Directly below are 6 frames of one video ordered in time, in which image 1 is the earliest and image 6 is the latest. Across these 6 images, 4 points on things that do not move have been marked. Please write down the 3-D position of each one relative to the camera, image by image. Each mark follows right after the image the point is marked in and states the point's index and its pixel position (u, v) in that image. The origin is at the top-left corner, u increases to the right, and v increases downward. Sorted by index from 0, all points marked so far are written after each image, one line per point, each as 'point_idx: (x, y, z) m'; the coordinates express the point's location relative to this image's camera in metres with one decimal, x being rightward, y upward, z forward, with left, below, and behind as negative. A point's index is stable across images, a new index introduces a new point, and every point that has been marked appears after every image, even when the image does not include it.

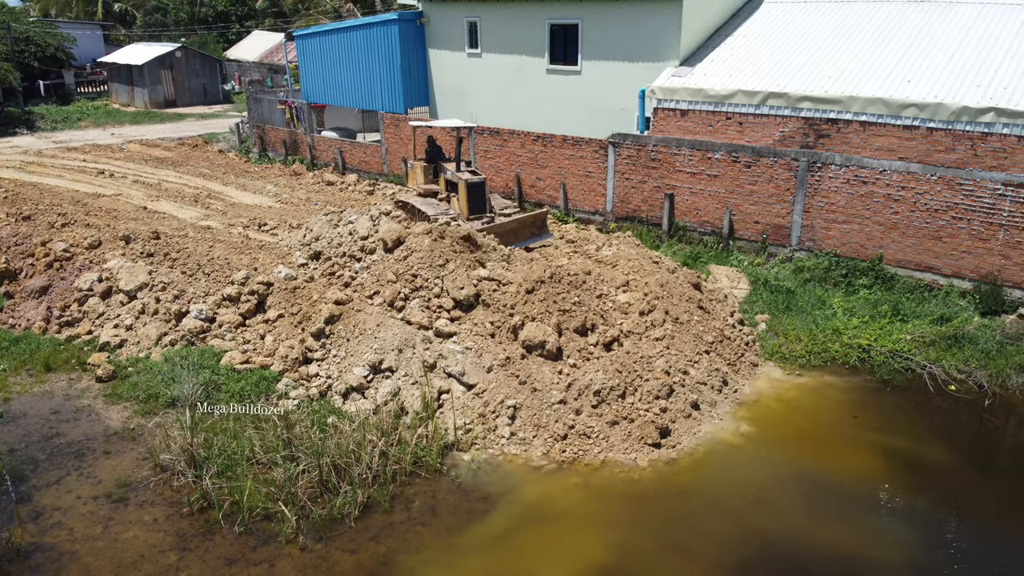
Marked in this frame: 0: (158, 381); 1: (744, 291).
0: (-4.8, -1.2, +10.4) m
1: (+3.8, -0.1, +12.7) m
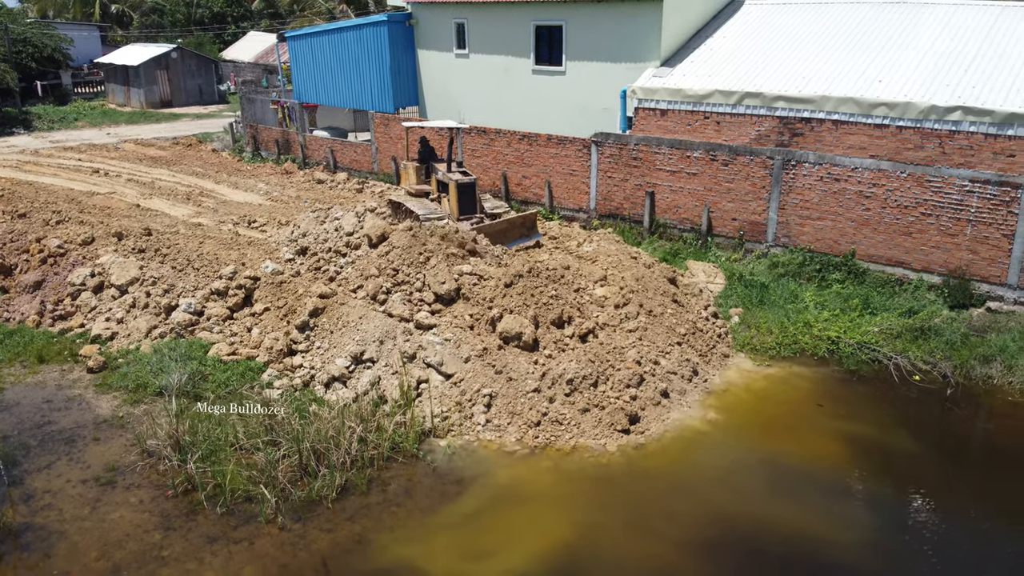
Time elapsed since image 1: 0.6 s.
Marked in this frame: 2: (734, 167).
0: (-5.1, -1.1, +10.7) m
1: (+3.5, 0.0, +13.0) m
2: (+4.0, +2.2, +13.9) m
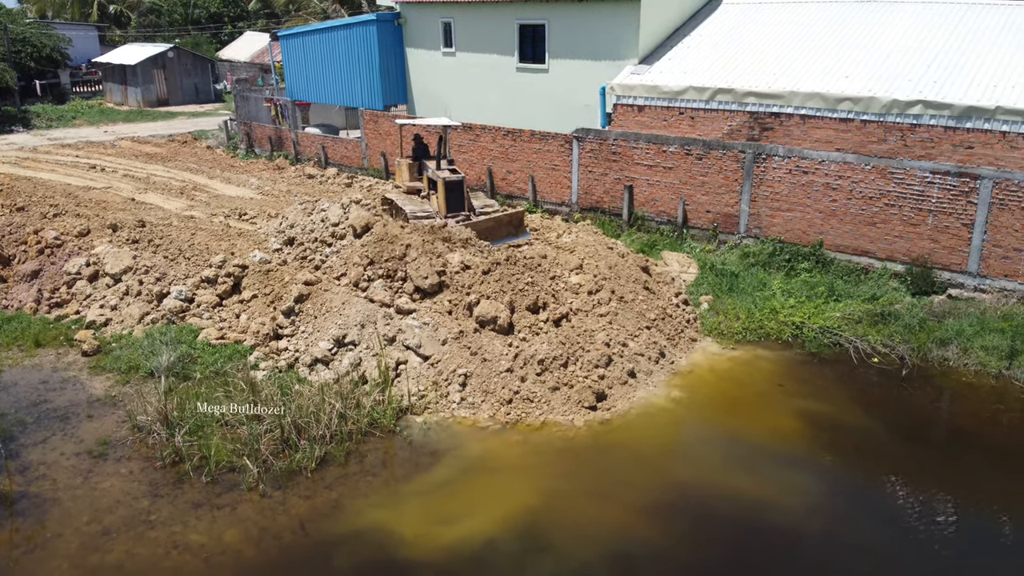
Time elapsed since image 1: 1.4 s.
0: (-5.4, -0.9, +11.2) m
1: (+3.1, +0.2, +13.5) m
2: (+3.6, +2.4, +14.4) m
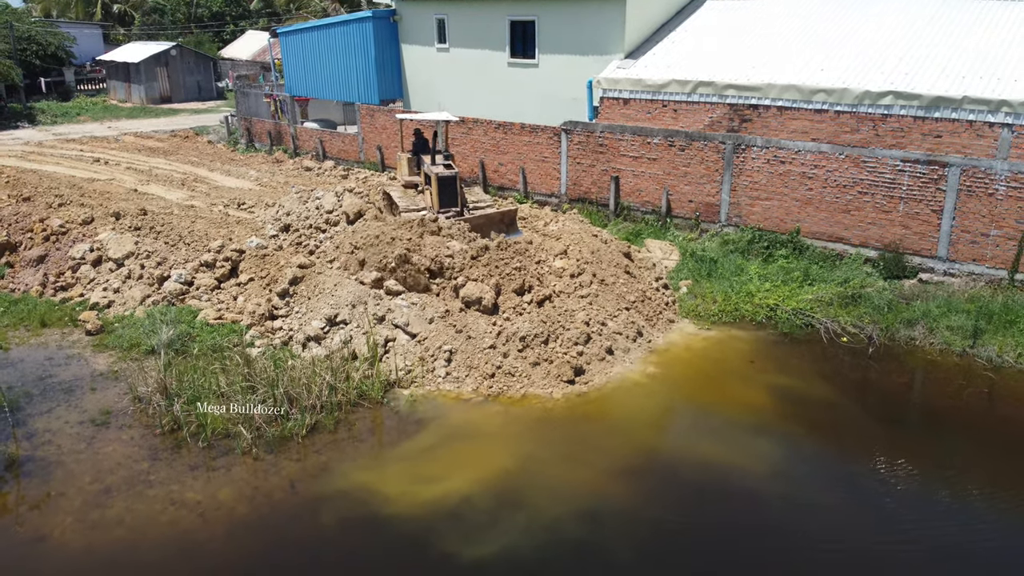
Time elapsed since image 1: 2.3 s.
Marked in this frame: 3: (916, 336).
0: (-5.6, -0.7, +11.8) m
1: (+2.9, +0.5, +14.0) m
2: (+3.4, +2.6, +14.9) m
3: (+6.0, -0.7, +11.6) m
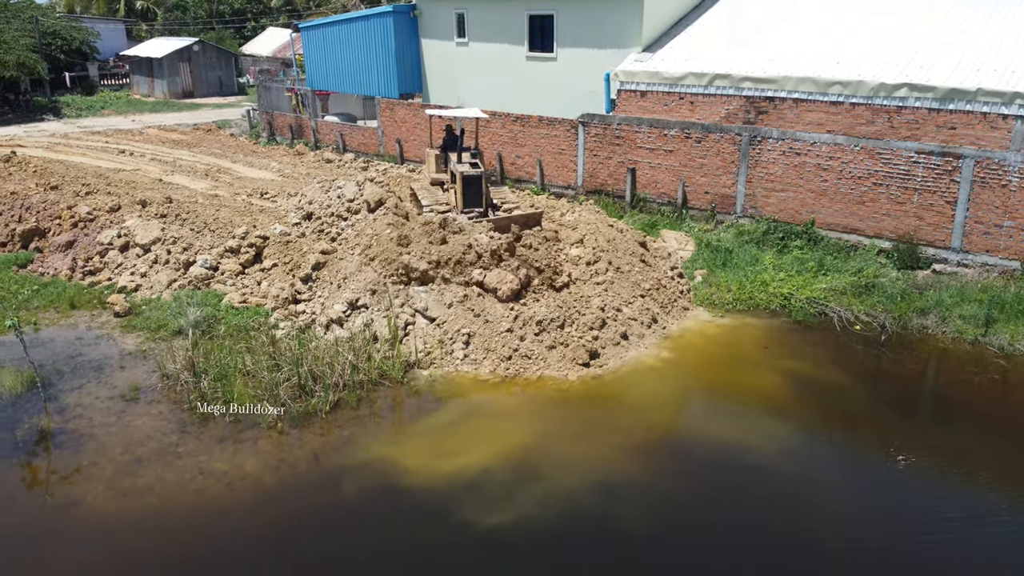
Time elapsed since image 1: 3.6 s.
0: (-5.4, -0.4, +12.1) m
1: (+3.2, +0.7, +14.2) m
2: (+3.8, +2.8, +15.0) m
3: (+6.3, -0.6, +11.7) m
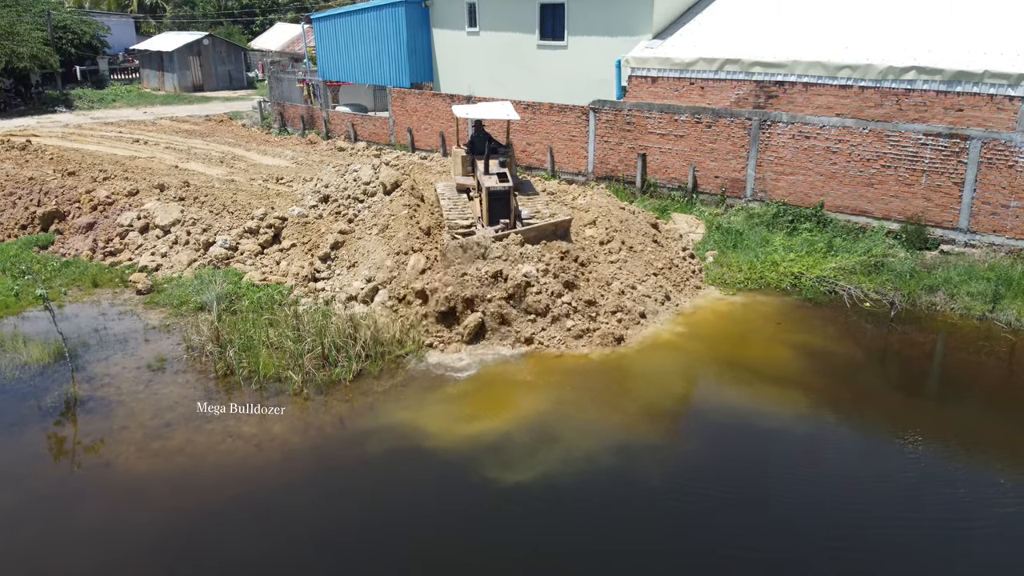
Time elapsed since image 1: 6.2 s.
0: (-5.1, 0.0, +12.3) m
1: (+3.5, +1.0, +14.4) m
2: (+4.0, +3.1, +15.3) m
3: (+6.5, -0.2, +11.9) m
